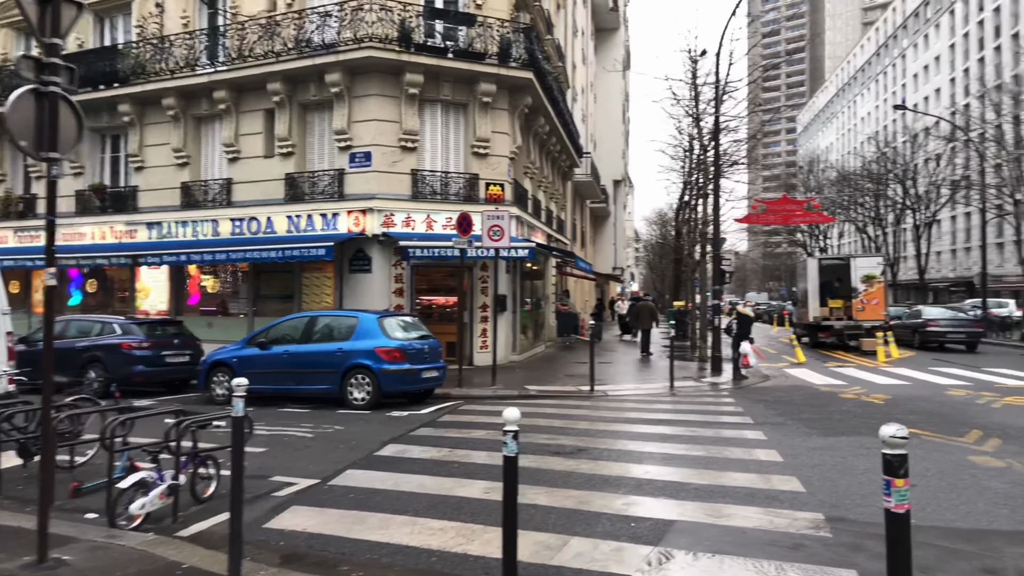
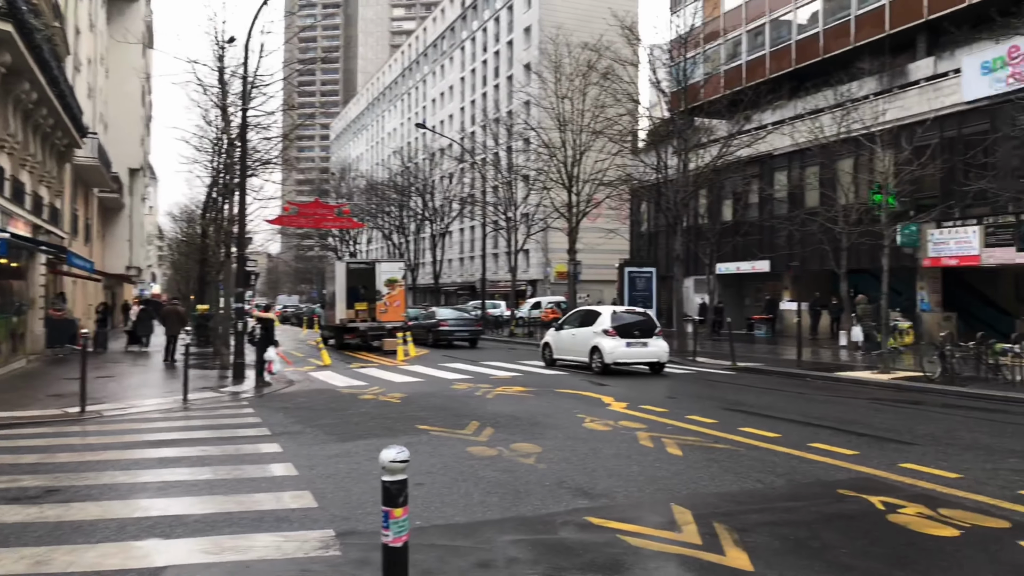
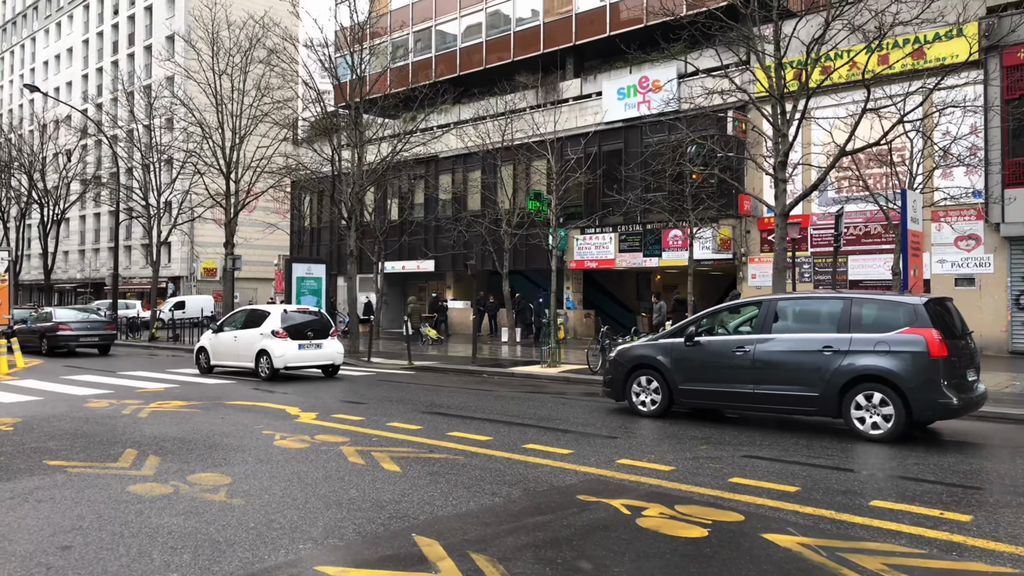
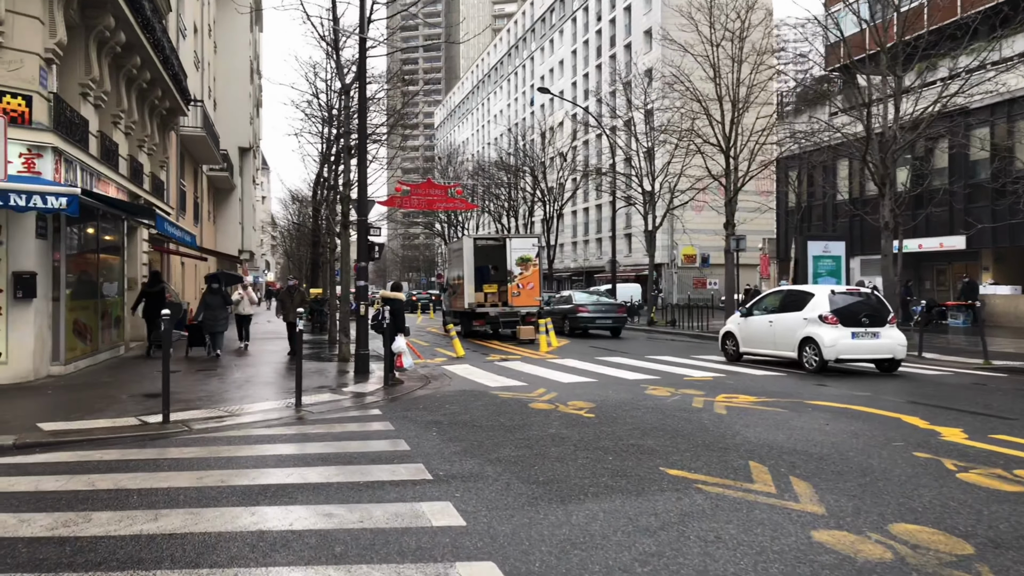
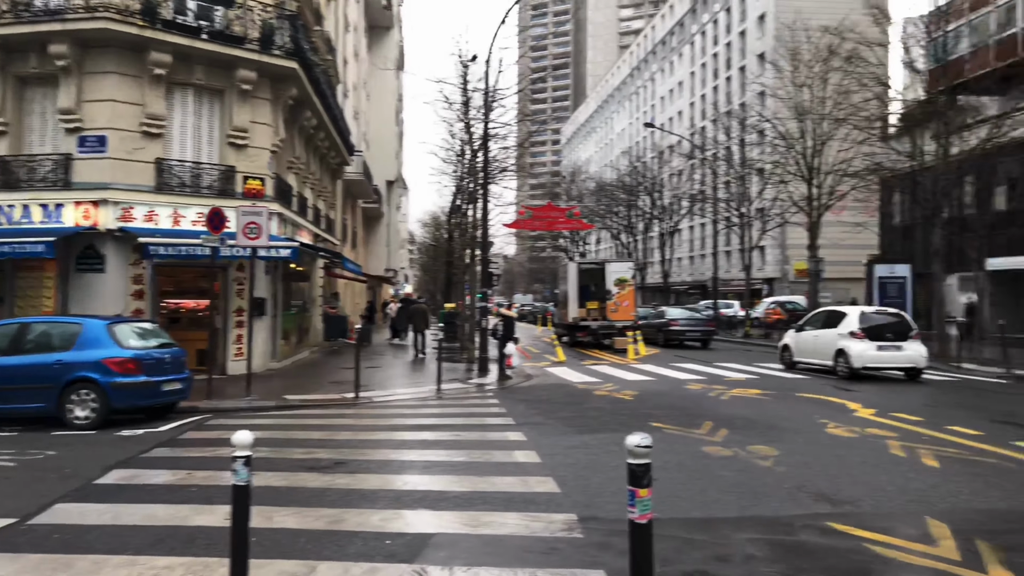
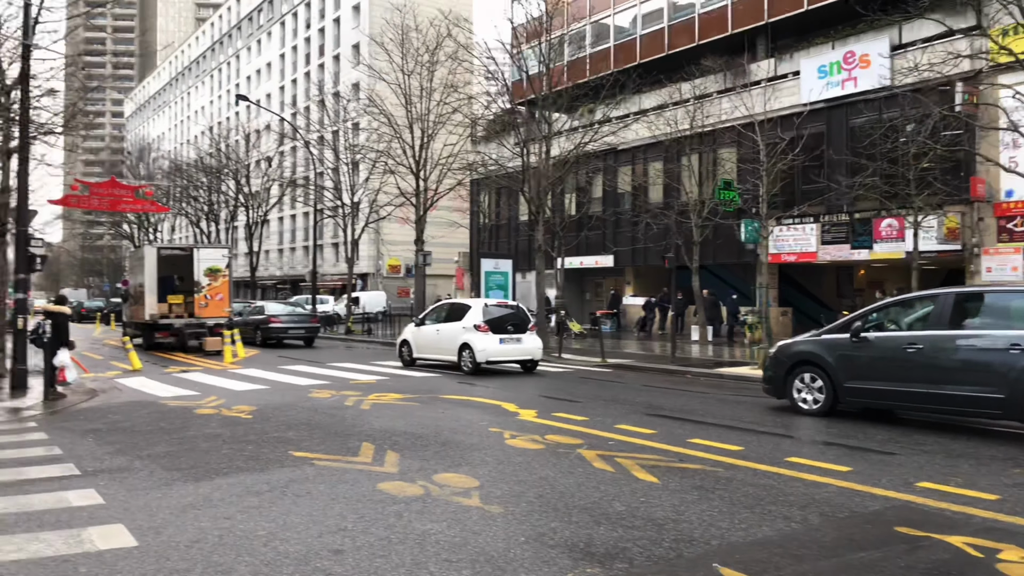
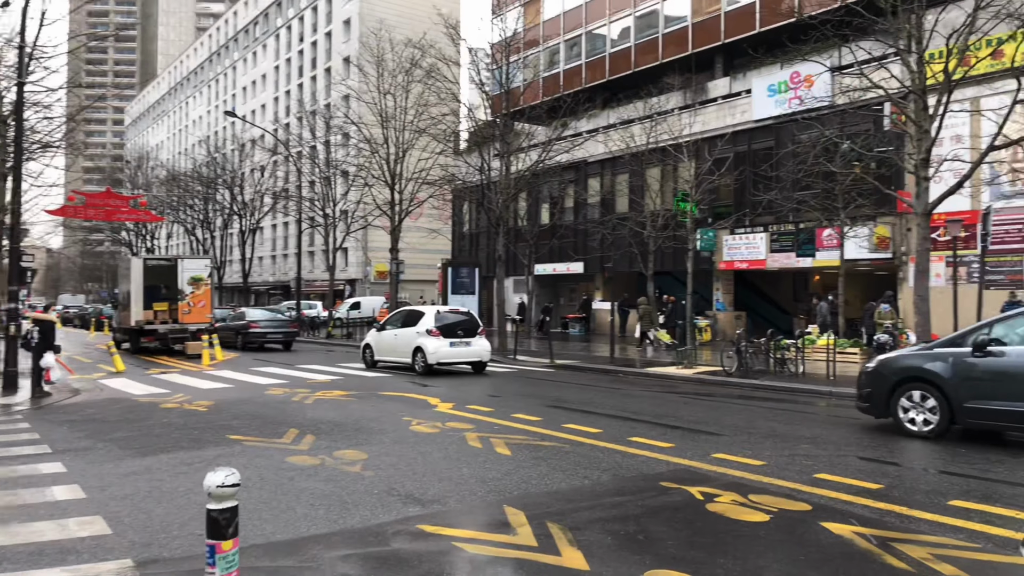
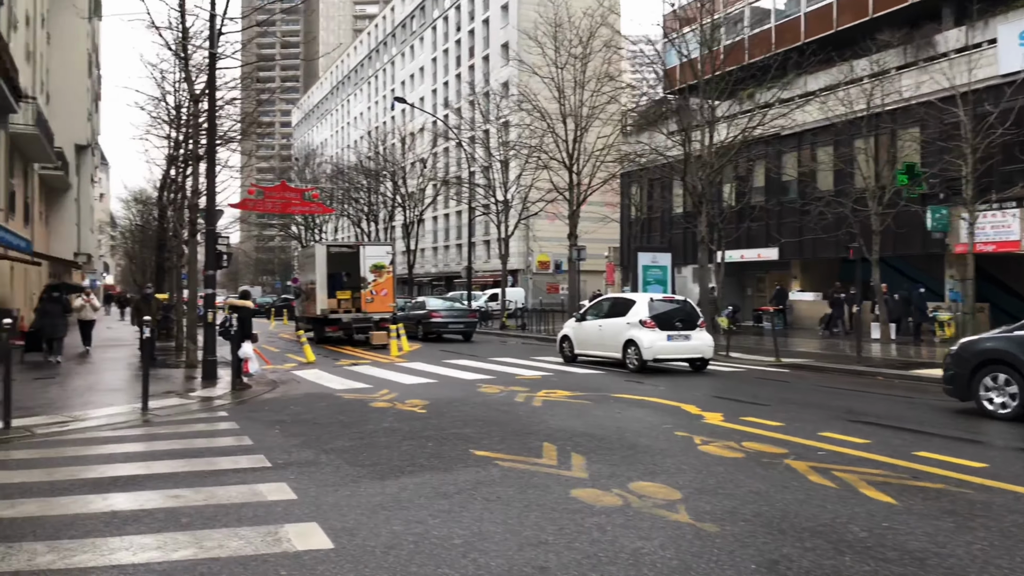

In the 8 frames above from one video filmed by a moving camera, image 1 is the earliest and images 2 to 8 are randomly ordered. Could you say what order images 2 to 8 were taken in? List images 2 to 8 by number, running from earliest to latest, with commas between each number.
5, 2, 7, 3, 6, 8, 4
